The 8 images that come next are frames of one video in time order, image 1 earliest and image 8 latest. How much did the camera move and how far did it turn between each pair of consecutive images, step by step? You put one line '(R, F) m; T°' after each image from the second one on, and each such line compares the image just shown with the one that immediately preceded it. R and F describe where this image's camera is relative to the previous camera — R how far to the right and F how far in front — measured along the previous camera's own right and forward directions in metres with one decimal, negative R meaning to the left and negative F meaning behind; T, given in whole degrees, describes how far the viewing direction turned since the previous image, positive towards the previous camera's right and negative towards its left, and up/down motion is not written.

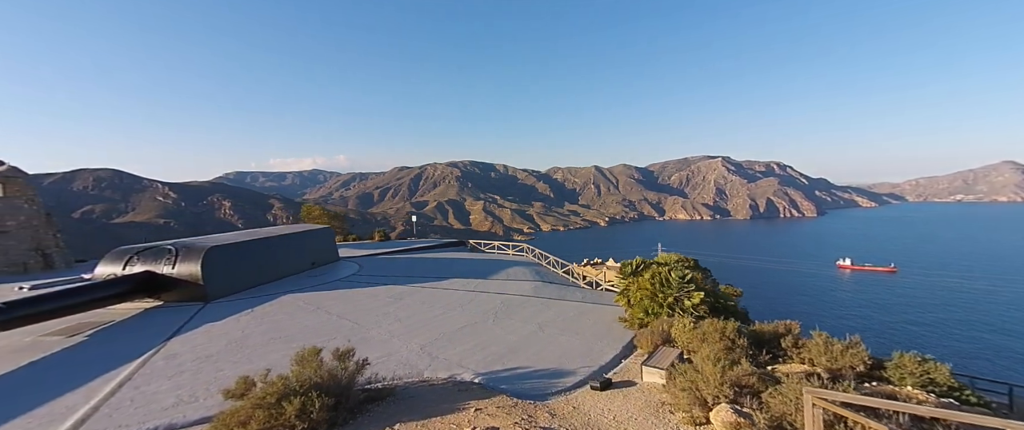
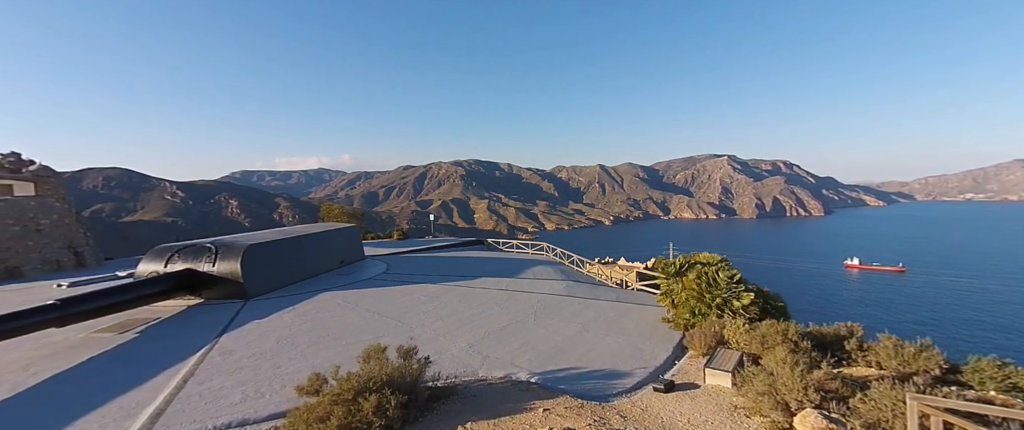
(-0.9, +0.1) m; -1°
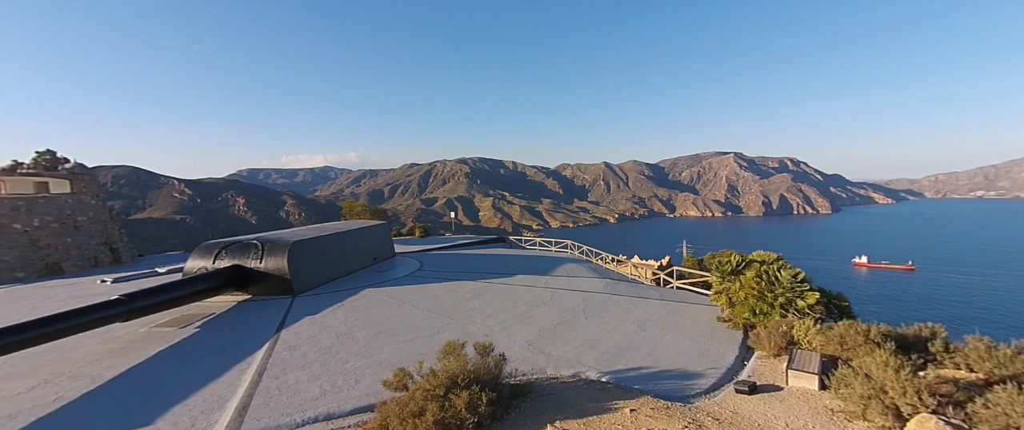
(-1.1, +0.1) m; -1°
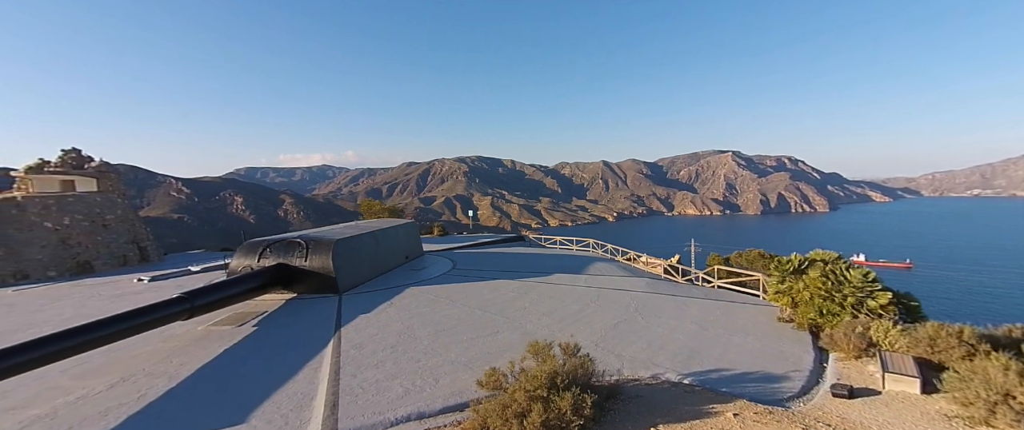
(-1.3, +0.2) m; 0°
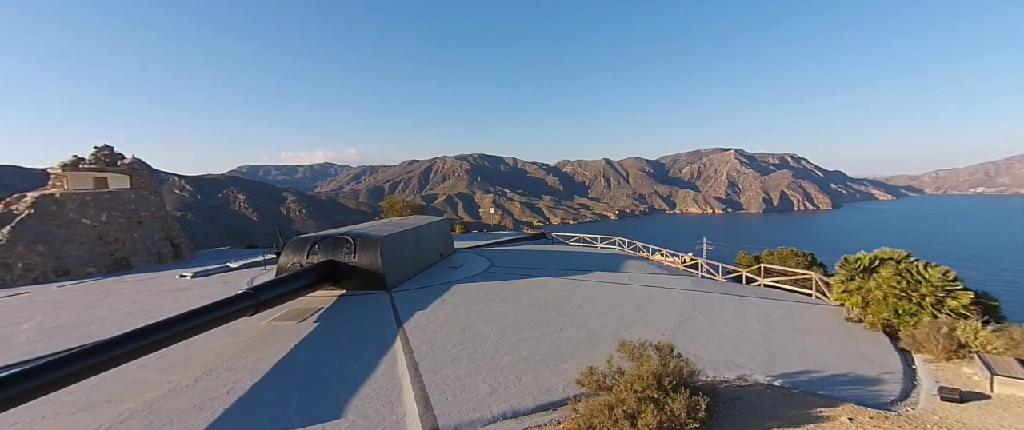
(-1.3, +0.2) m; -1°
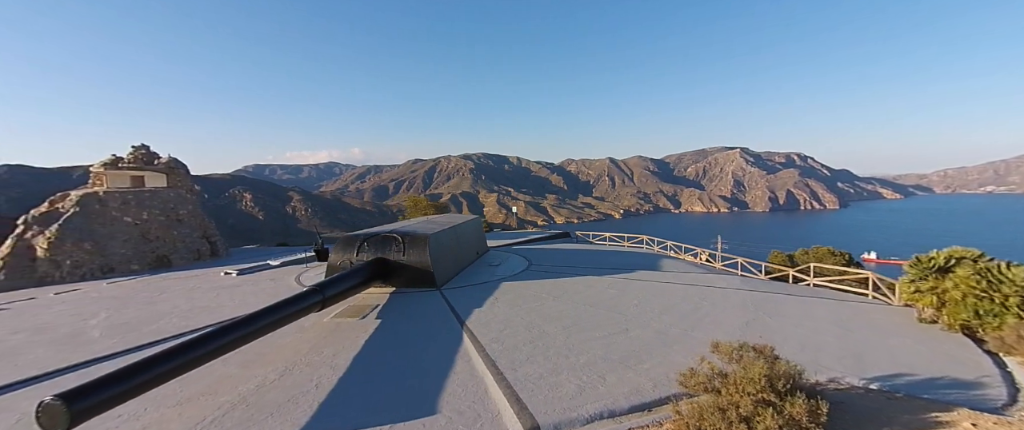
(-1.2, +0.1) m; -1°
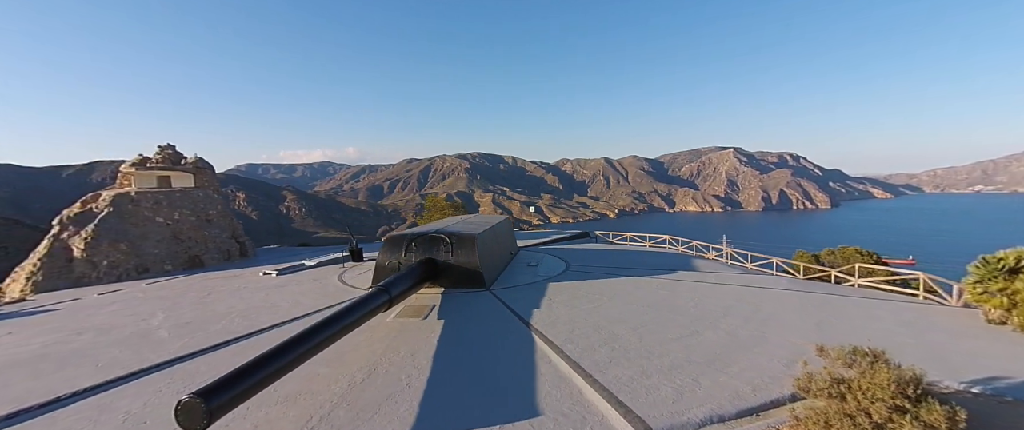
(-1.4, +0.1) m; 0°
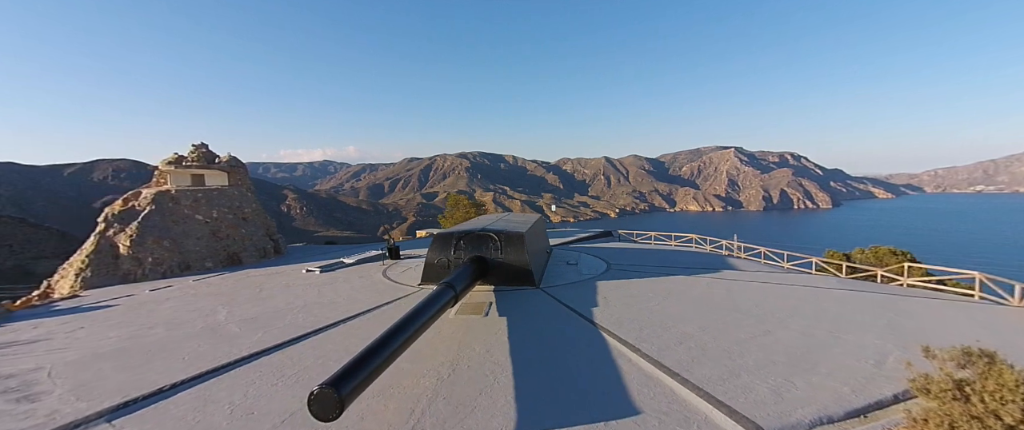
(-1.3, 0.0) m; -1°
